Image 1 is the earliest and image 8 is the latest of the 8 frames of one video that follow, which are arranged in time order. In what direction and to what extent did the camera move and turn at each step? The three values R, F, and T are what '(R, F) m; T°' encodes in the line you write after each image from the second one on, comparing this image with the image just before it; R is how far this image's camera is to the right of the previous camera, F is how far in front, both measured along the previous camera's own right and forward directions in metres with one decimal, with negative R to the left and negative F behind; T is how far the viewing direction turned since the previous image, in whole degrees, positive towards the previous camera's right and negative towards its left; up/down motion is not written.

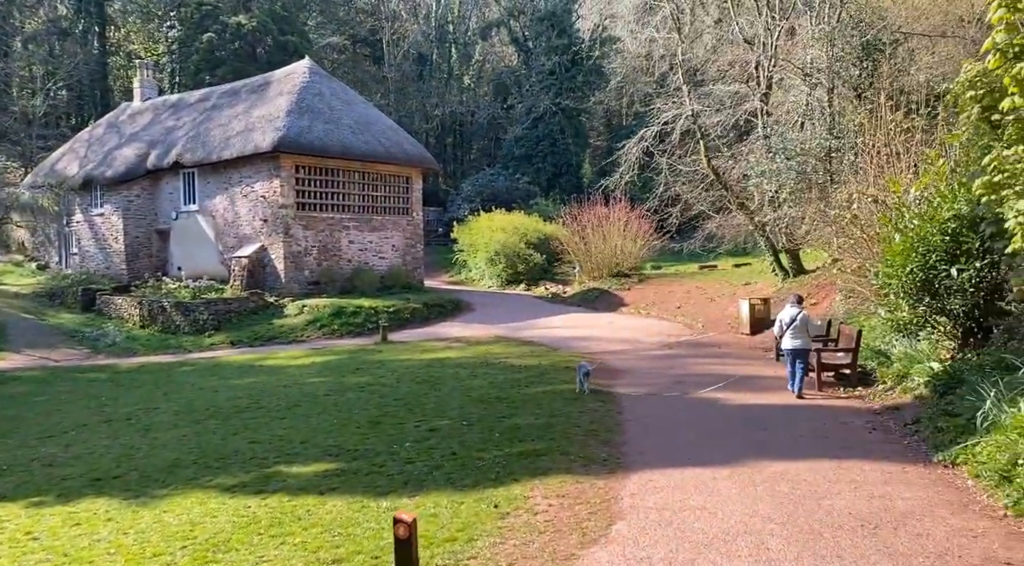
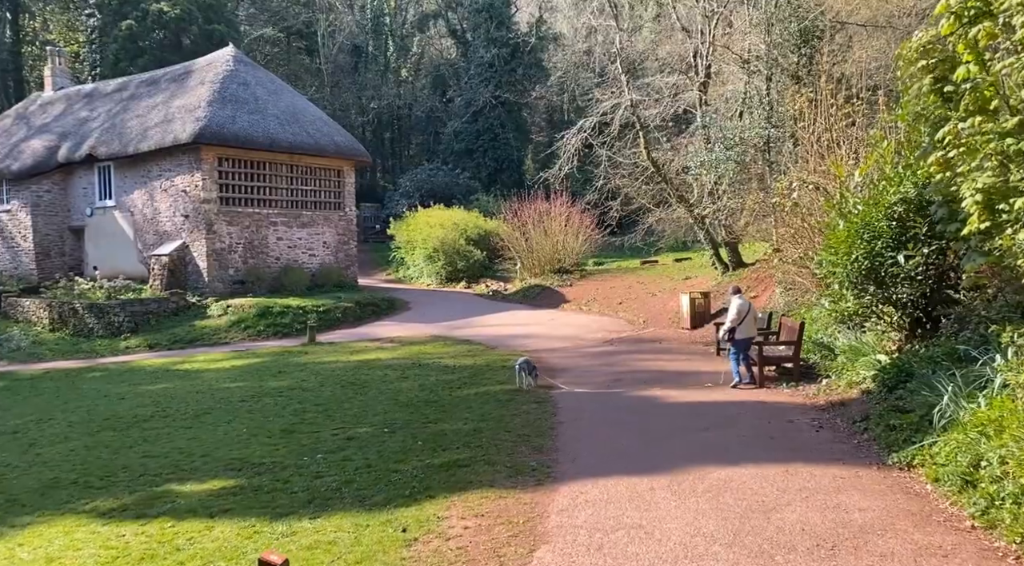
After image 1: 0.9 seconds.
(+0.2, +0.7) m; +4°
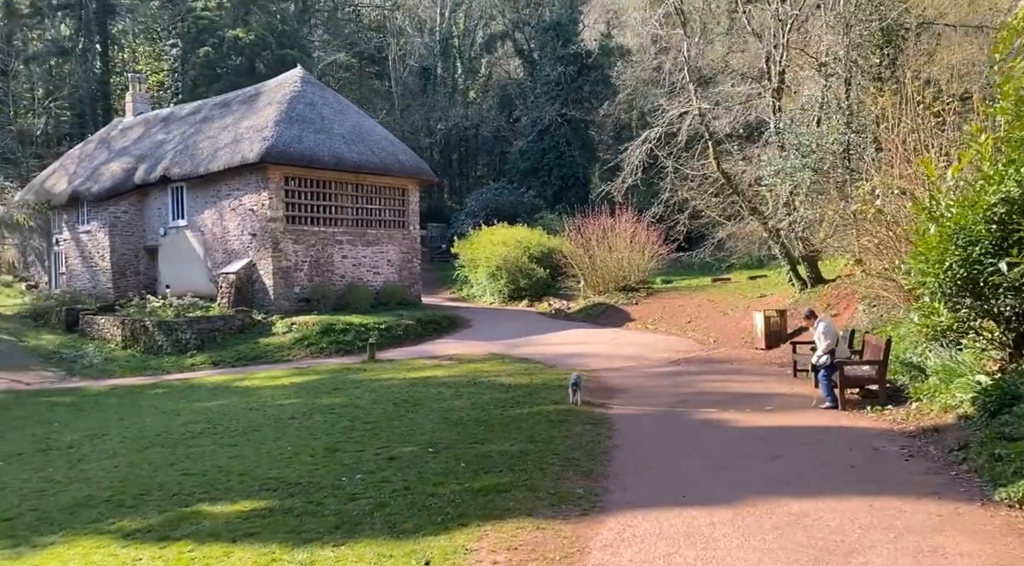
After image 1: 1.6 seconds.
(+0.2, +0.6) m; -5°
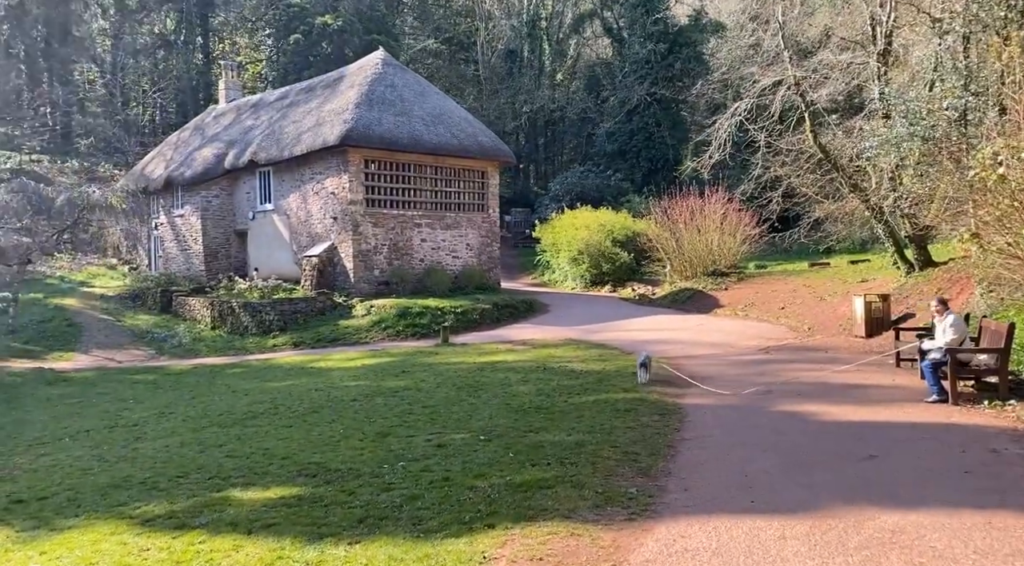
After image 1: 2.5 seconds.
(+0.3, +0.7) m; -6°
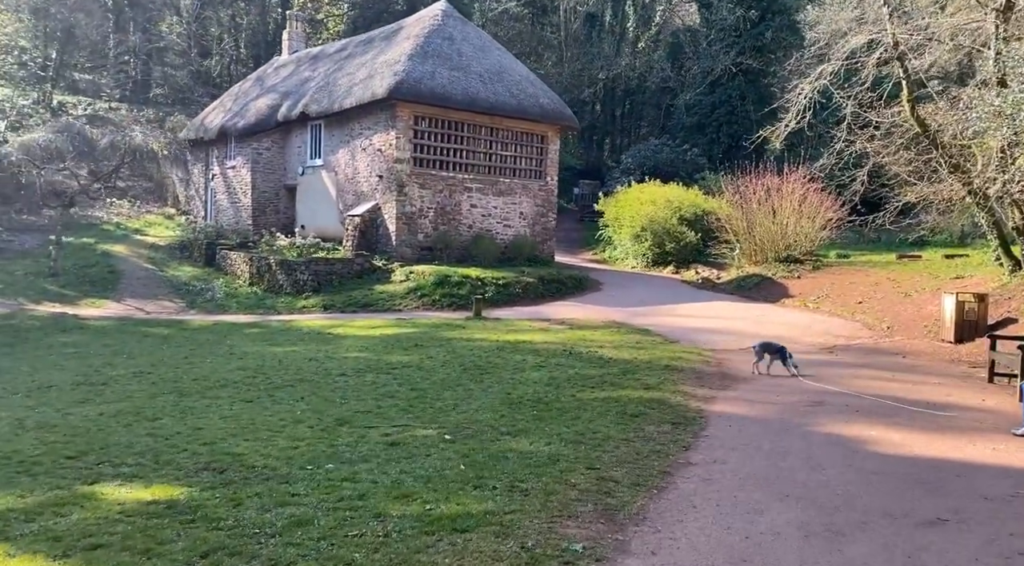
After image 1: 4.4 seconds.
(+0.7, +1.6) m; -5°
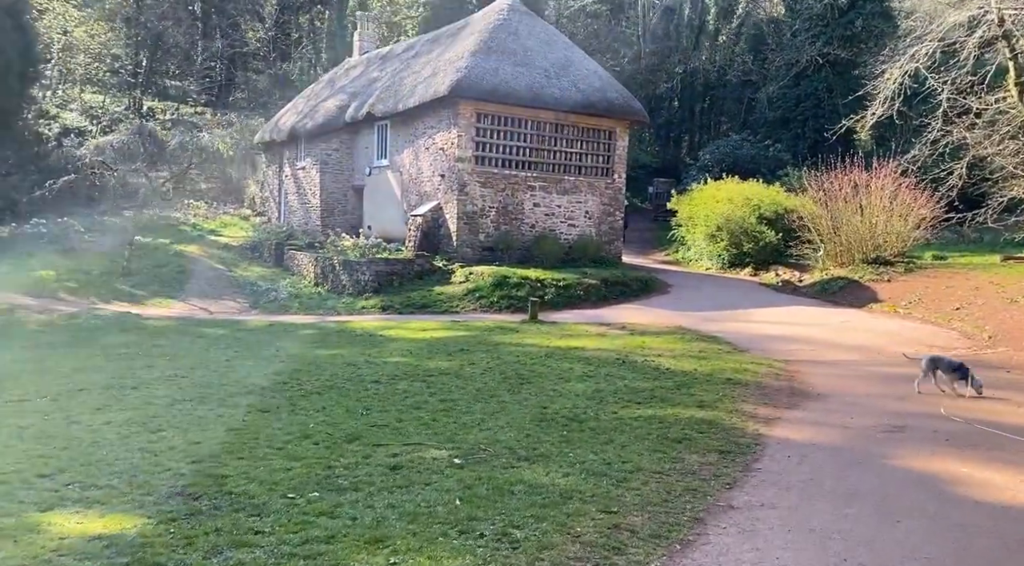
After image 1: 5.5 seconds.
(+0.4, +0.8) m; -5°
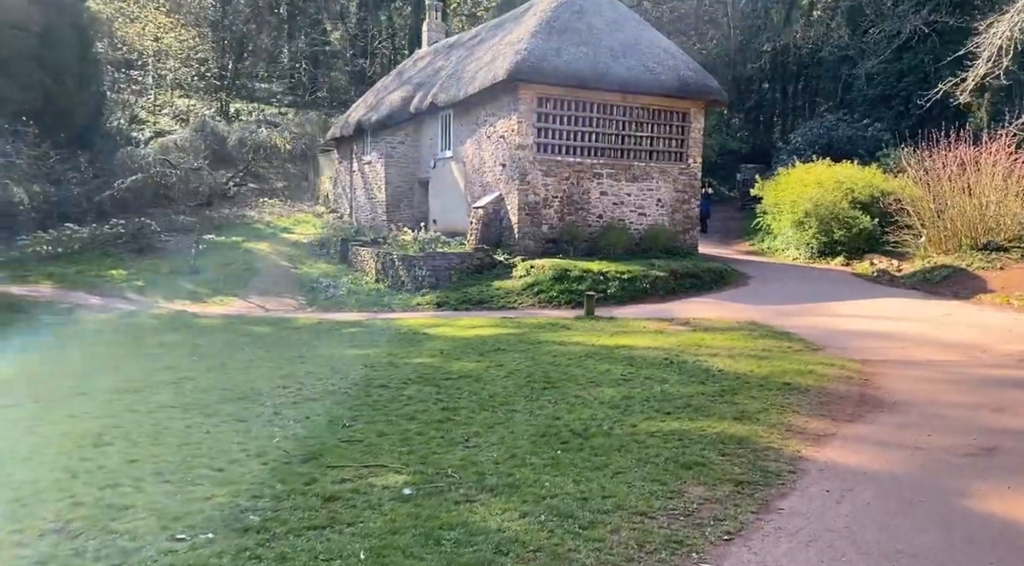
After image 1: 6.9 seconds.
(+0.7, +1.1) m; -6°
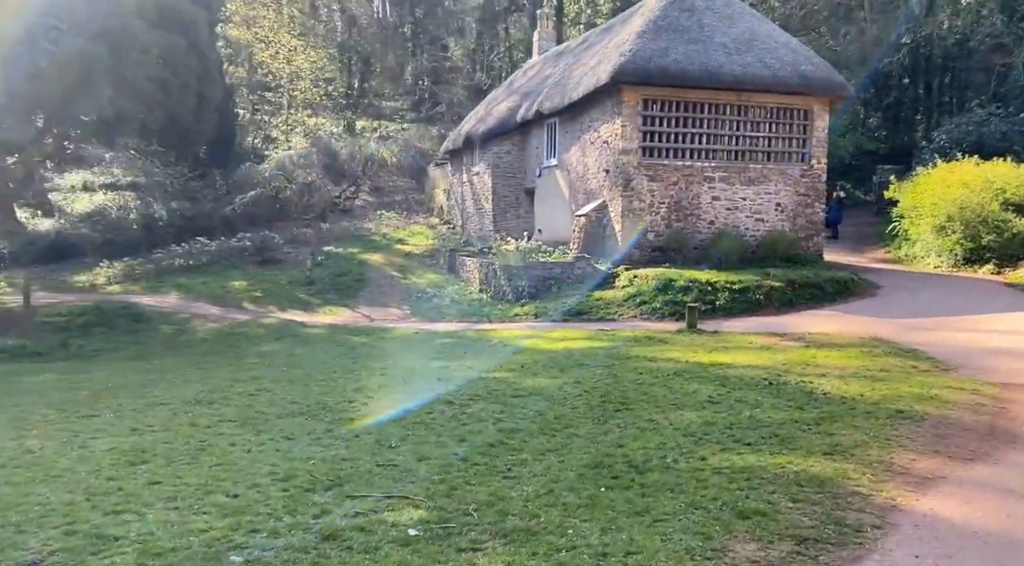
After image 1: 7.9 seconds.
(+0.5, +0.6) m; -8°
